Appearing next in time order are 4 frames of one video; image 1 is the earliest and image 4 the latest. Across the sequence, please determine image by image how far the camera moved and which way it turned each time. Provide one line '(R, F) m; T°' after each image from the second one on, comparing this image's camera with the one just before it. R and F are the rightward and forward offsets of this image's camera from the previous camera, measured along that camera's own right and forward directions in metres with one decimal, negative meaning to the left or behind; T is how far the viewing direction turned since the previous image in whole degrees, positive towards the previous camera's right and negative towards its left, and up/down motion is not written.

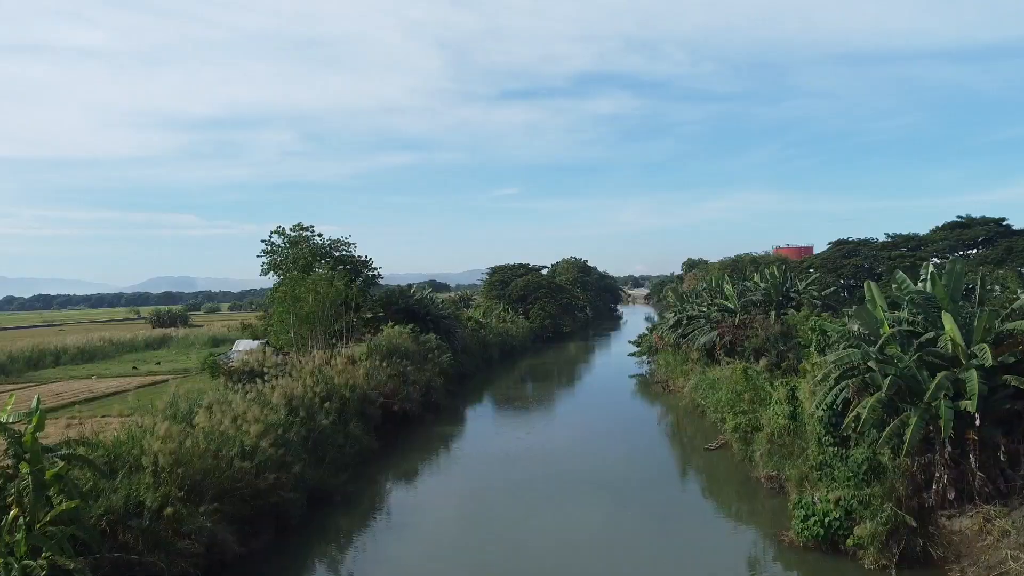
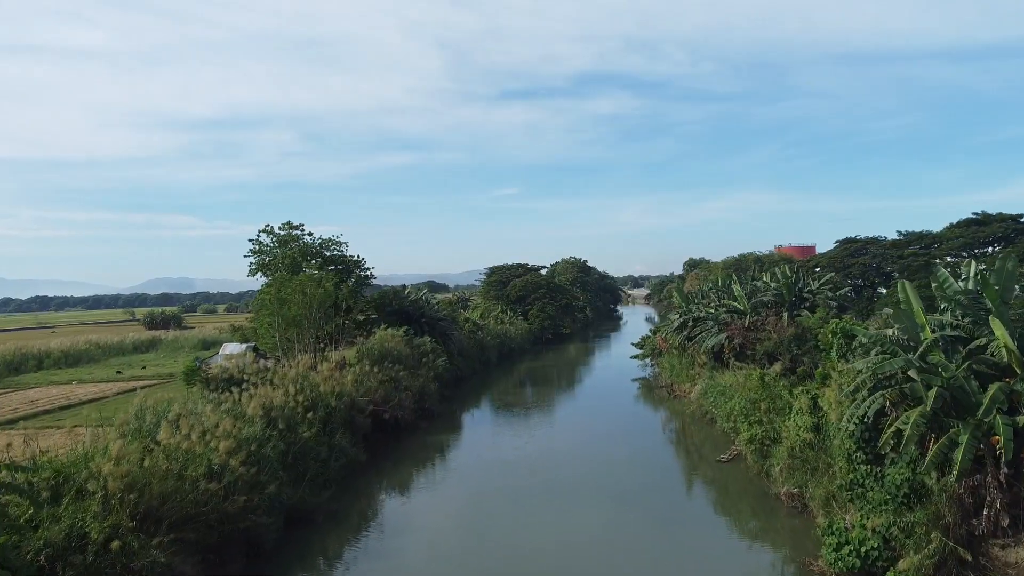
(+0.1, +2.1) m; 0°
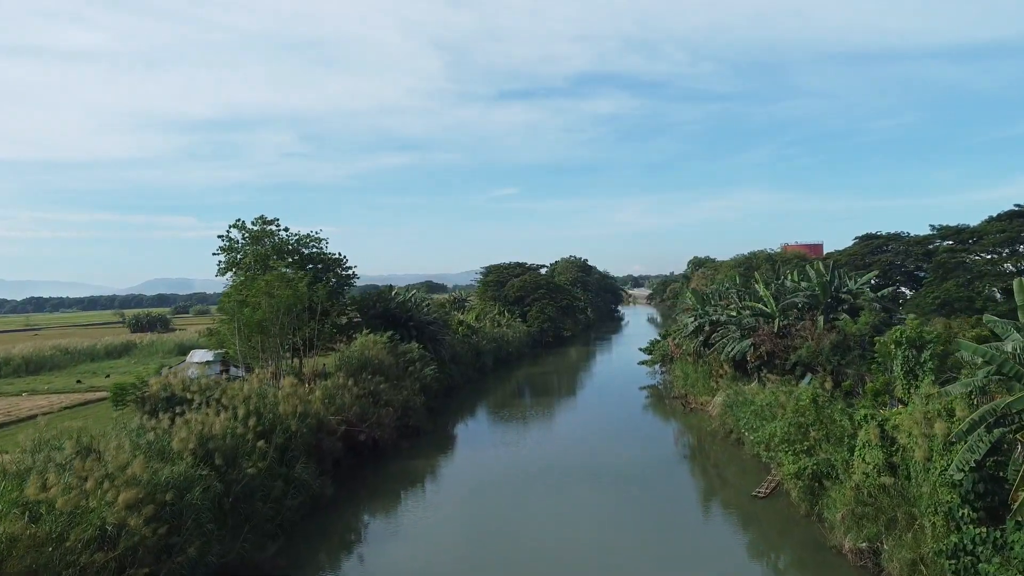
(+0.2, +4.8) m; 0°
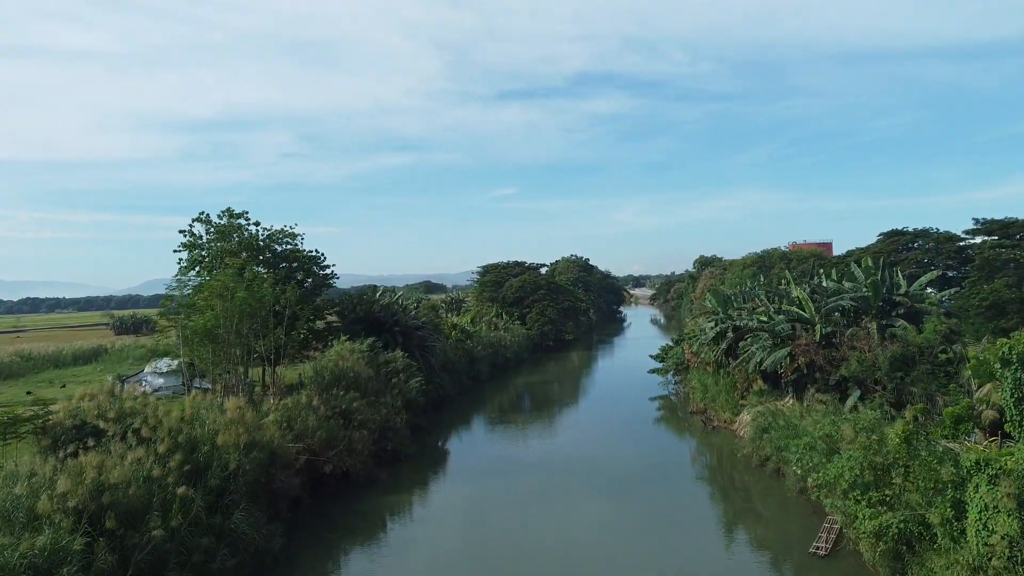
(+0.2, +5.0) m; 0°
